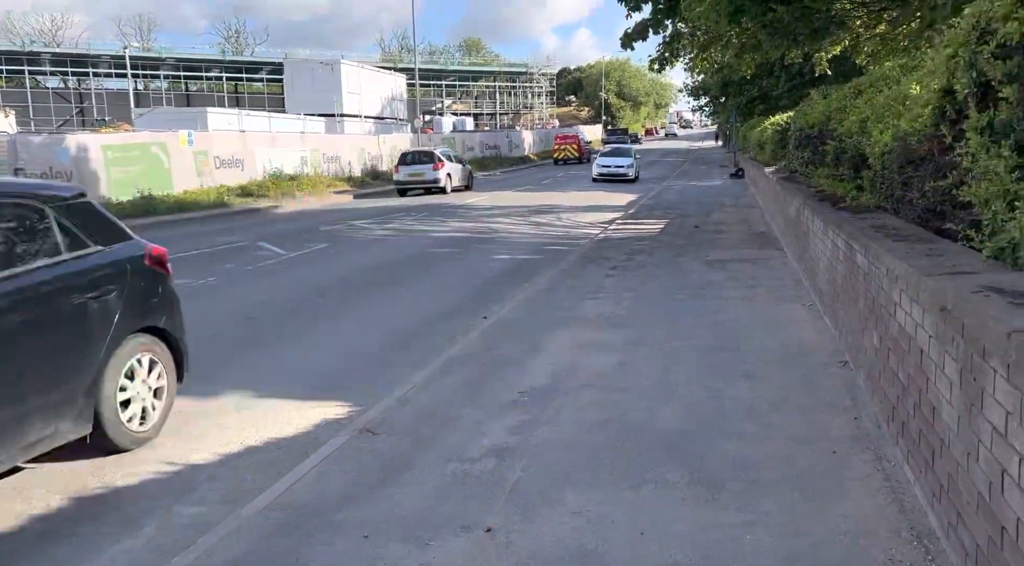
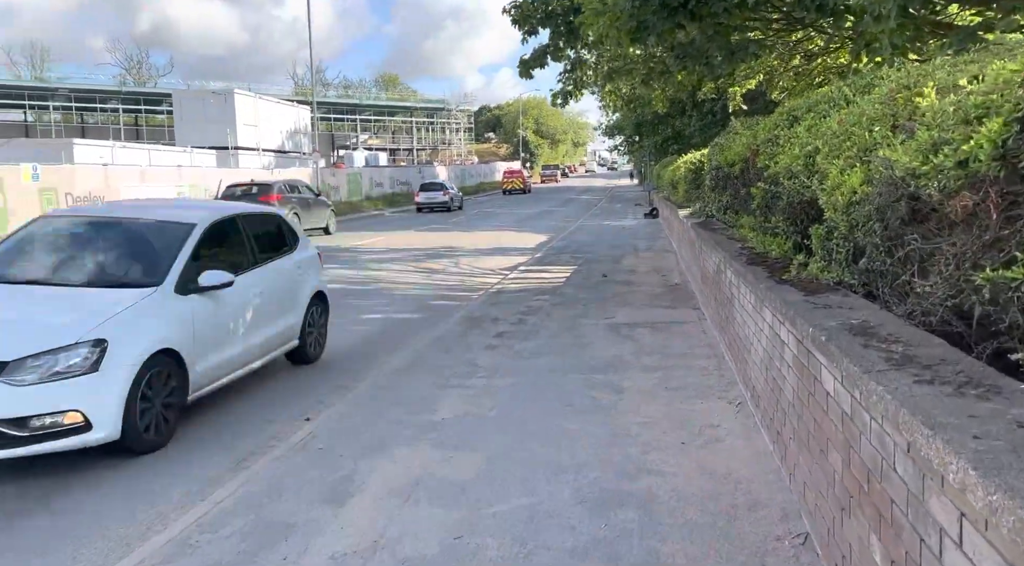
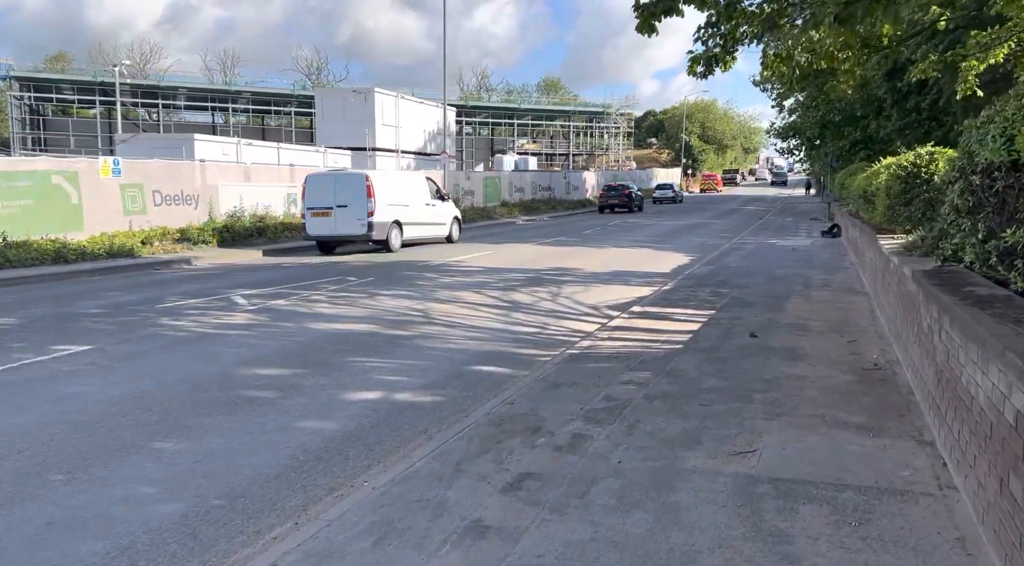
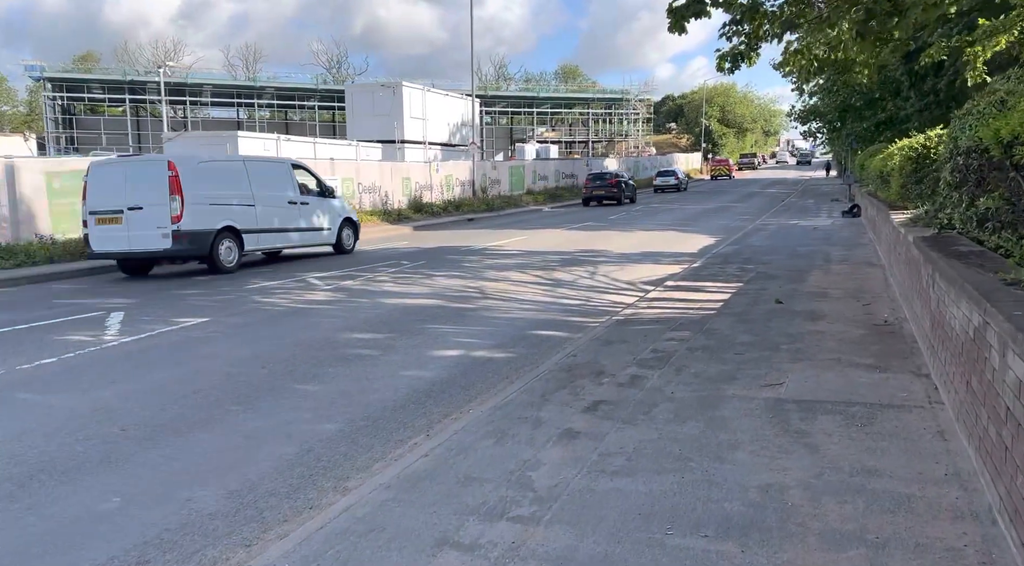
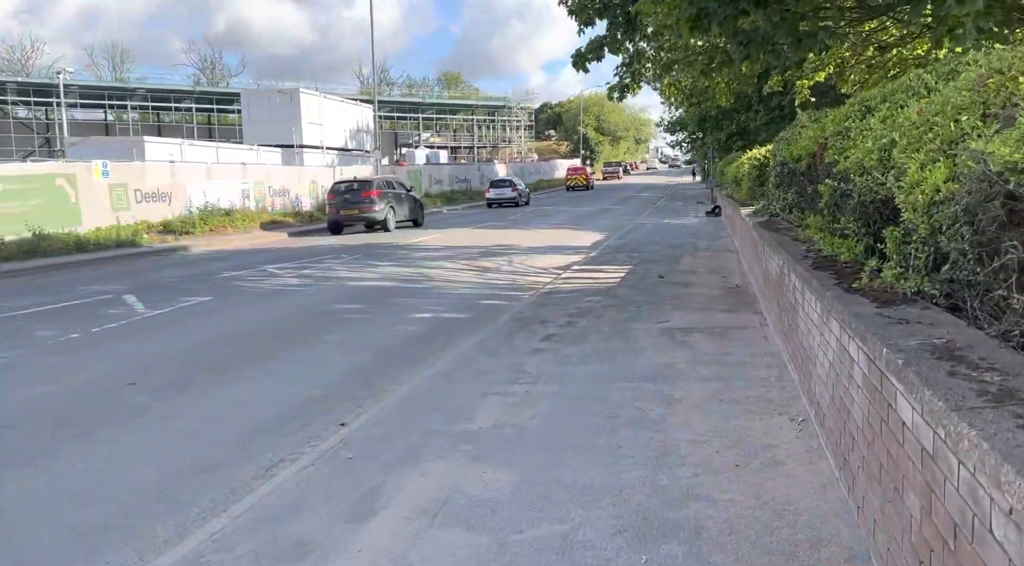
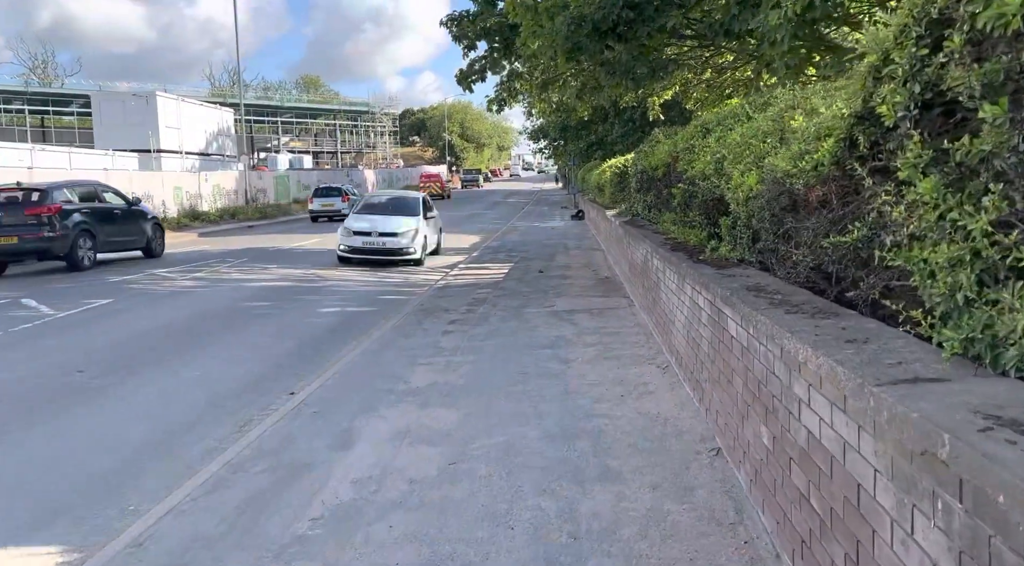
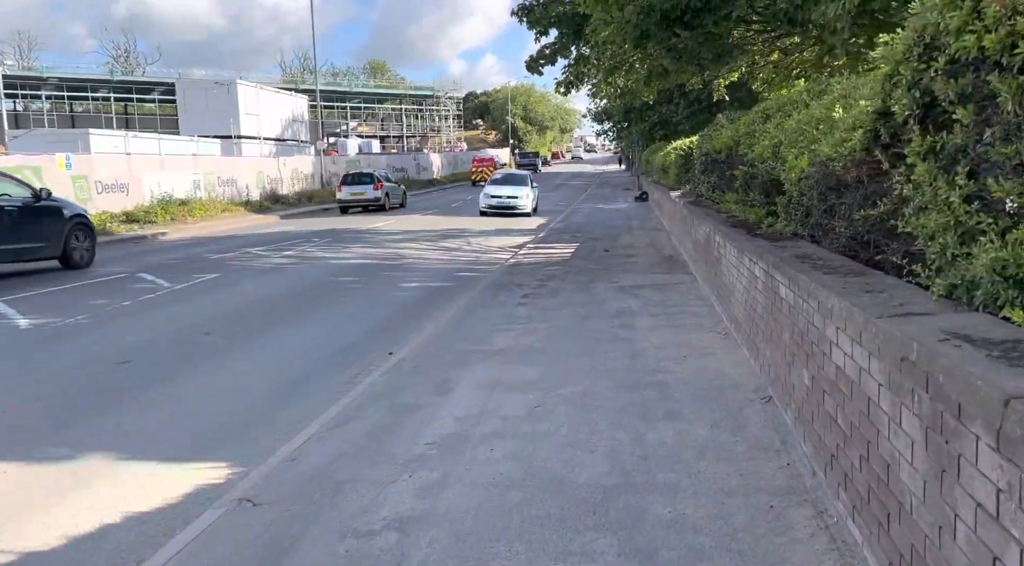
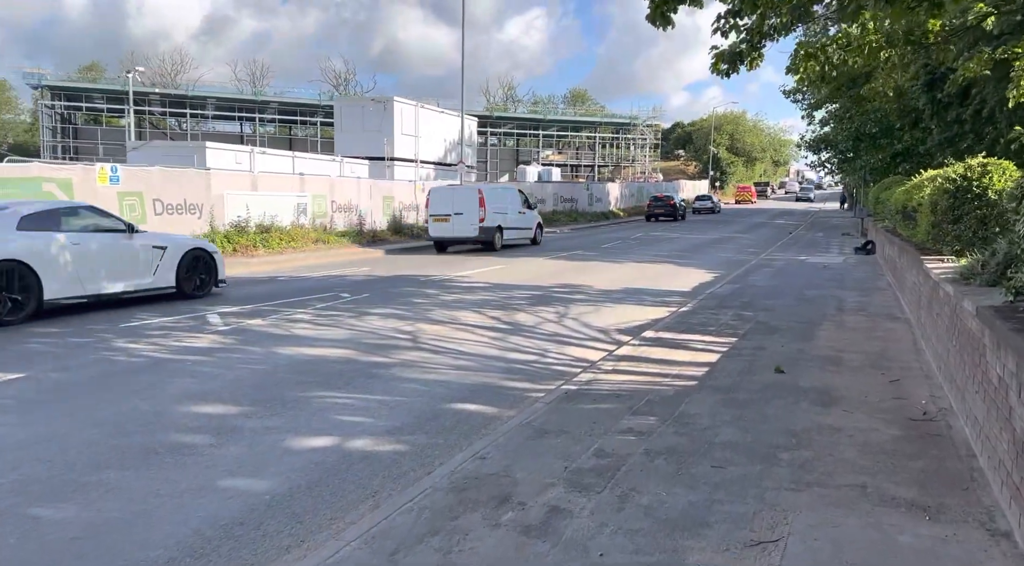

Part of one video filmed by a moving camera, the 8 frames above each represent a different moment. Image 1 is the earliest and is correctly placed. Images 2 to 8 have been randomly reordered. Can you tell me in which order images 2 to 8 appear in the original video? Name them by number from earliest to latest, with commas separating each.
7, 6, 2, 5, 4, 3, 8
